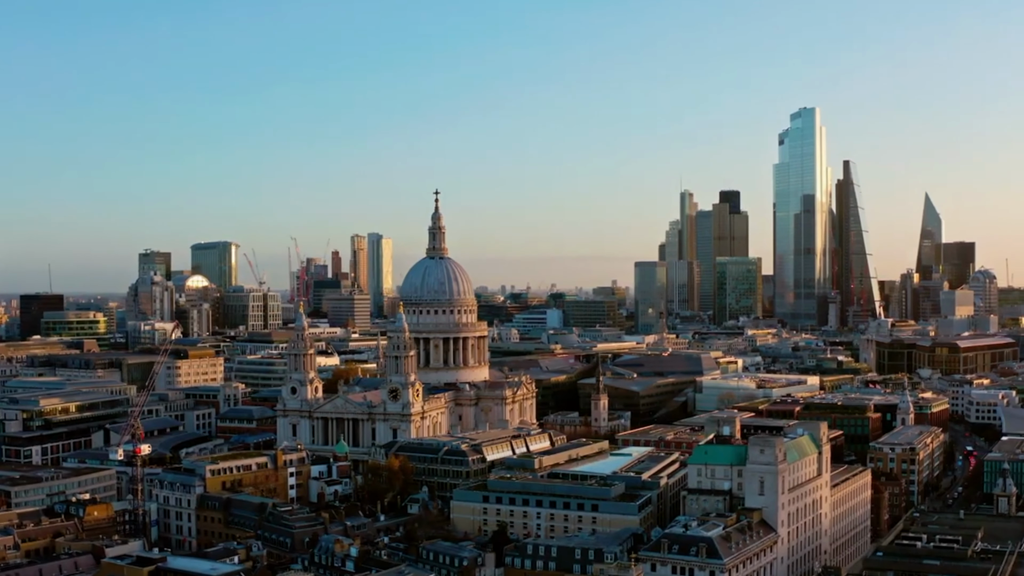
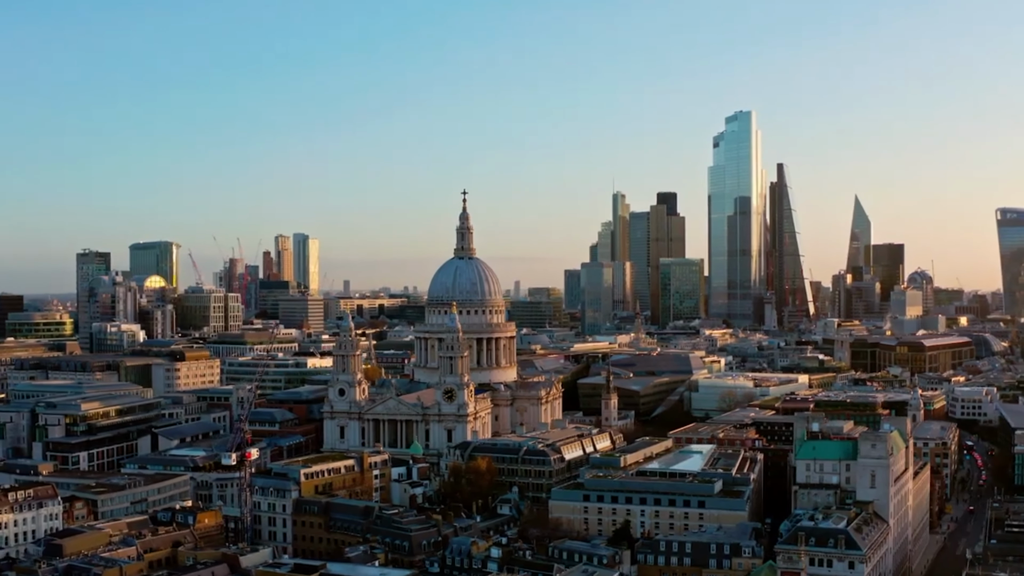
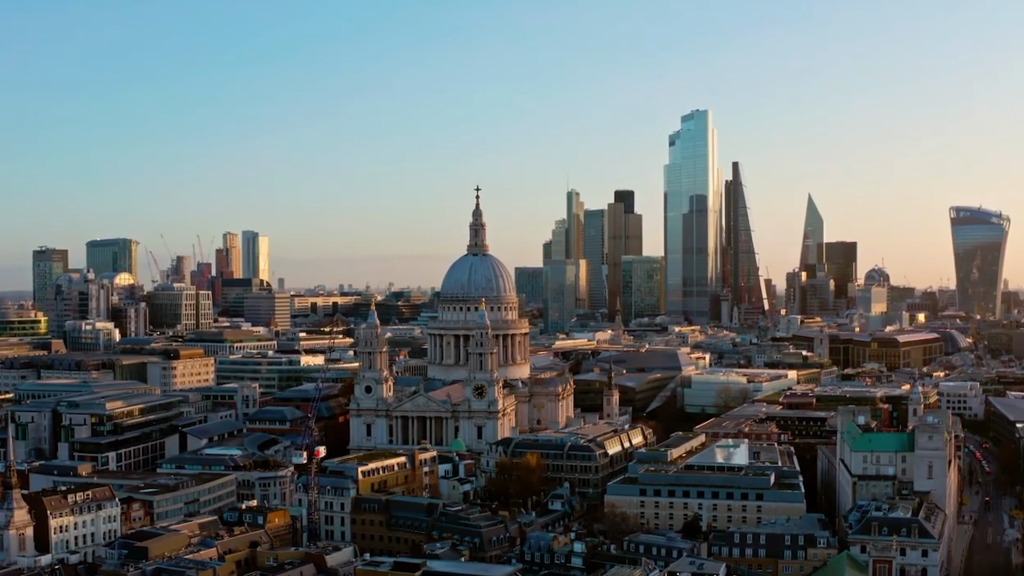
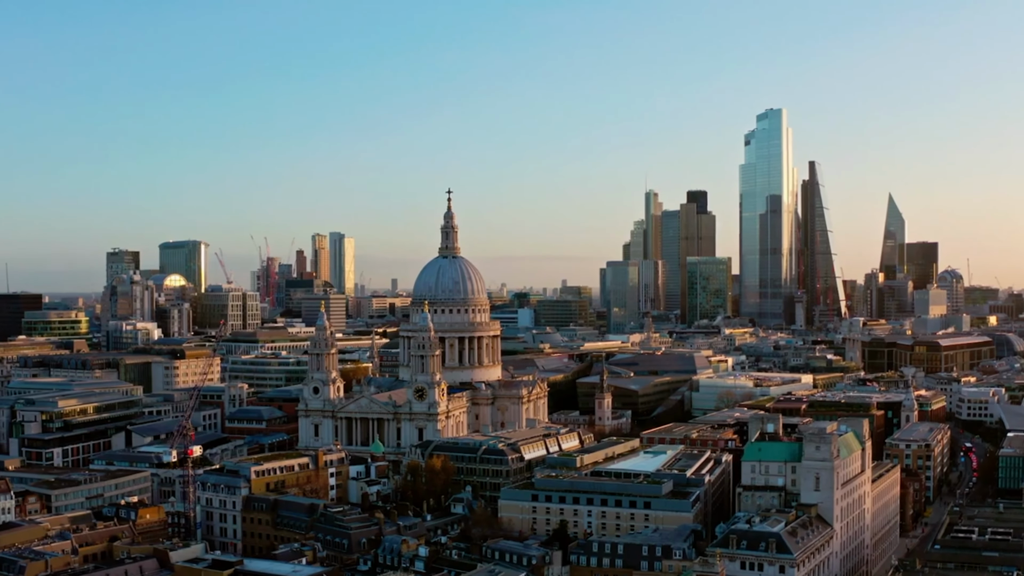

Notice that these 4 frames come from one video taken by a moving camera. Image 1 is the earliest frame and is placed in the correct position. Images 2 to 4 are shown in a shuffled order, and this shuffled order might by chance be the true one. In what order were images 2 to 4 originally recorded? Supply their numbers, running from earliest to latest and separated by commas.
4, 2, 3
